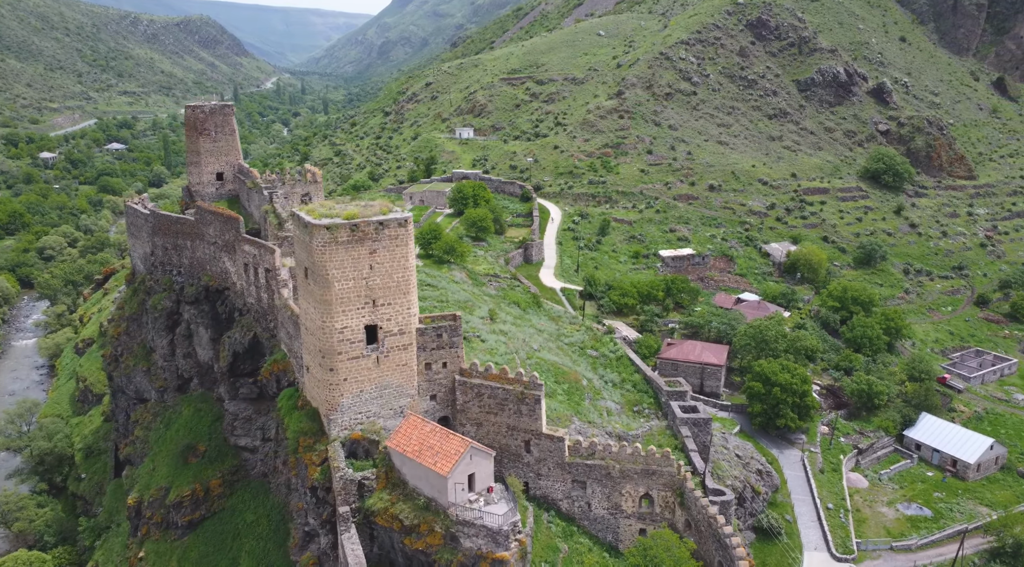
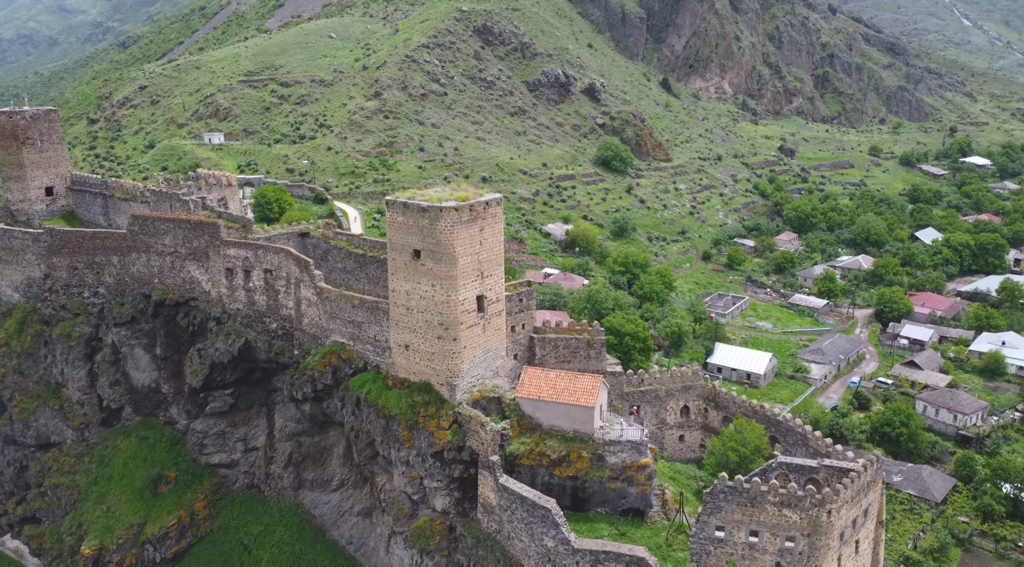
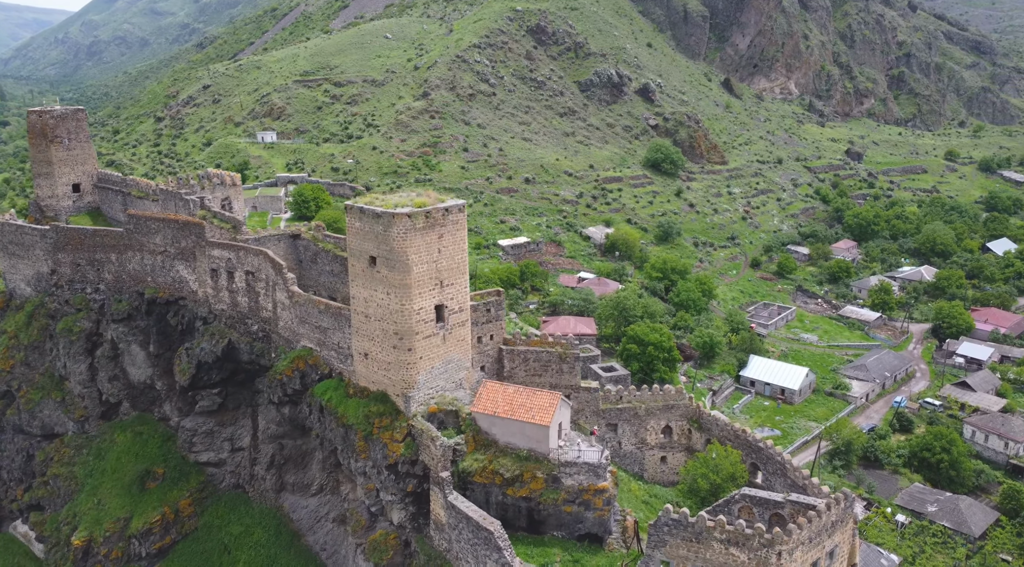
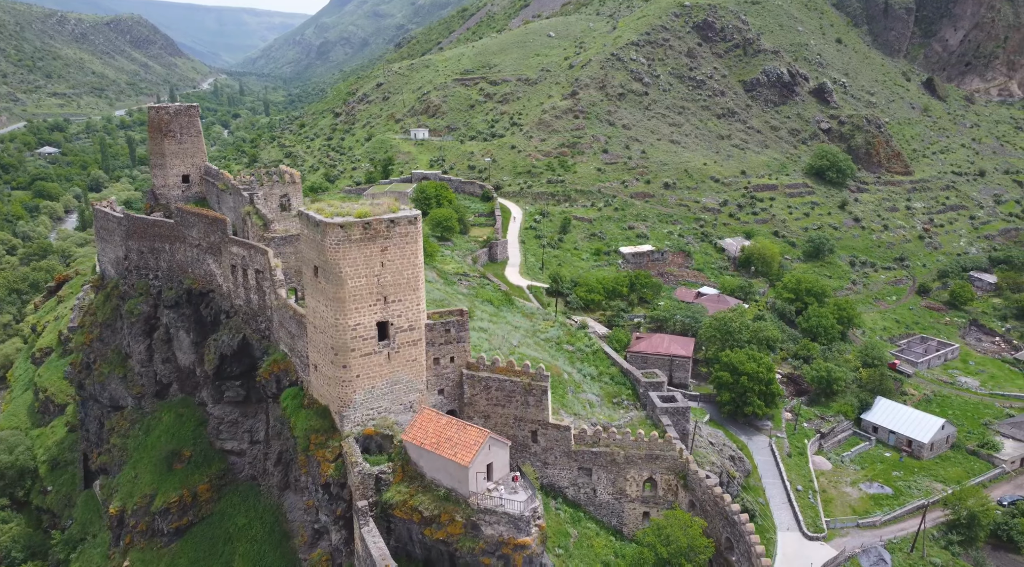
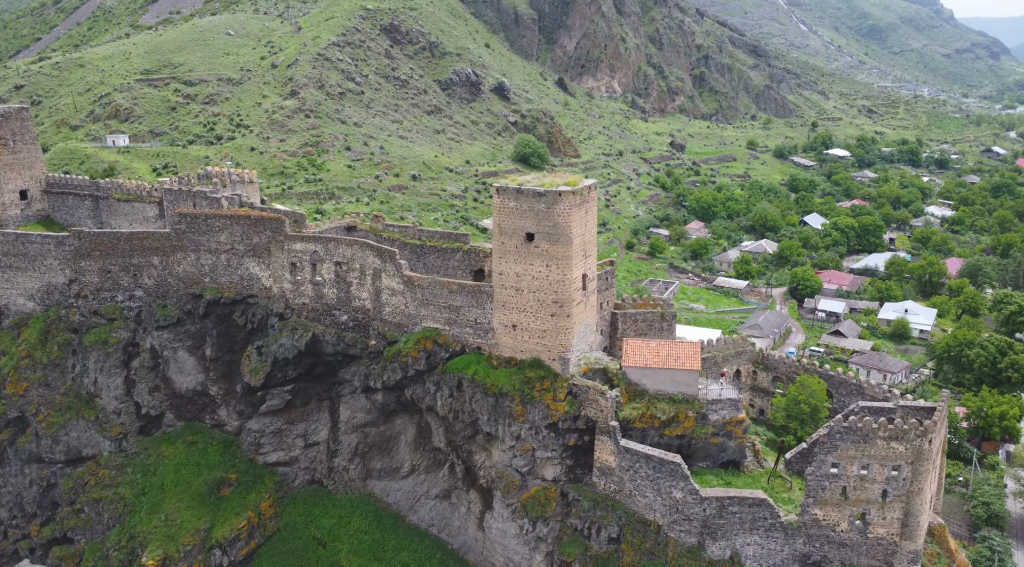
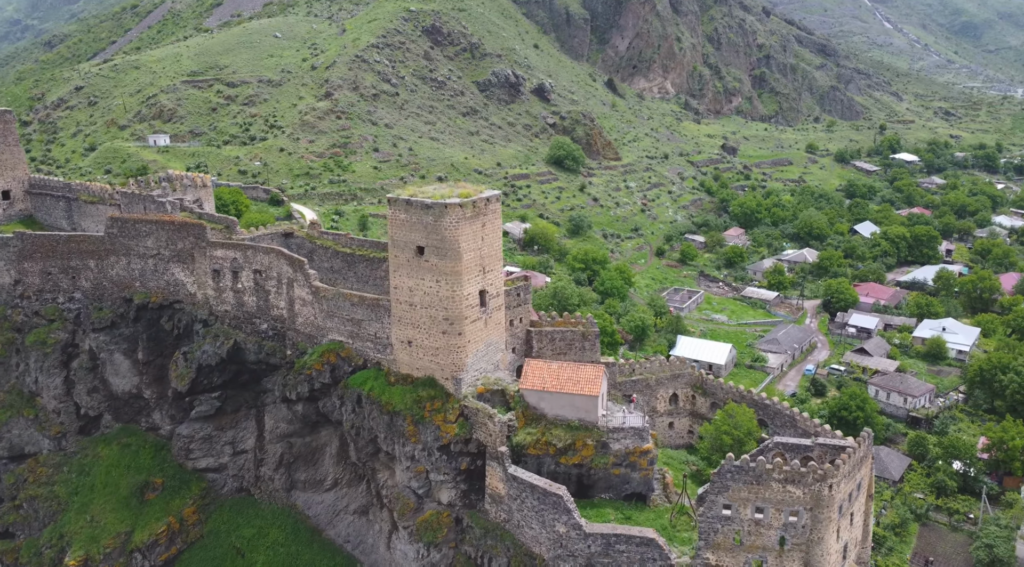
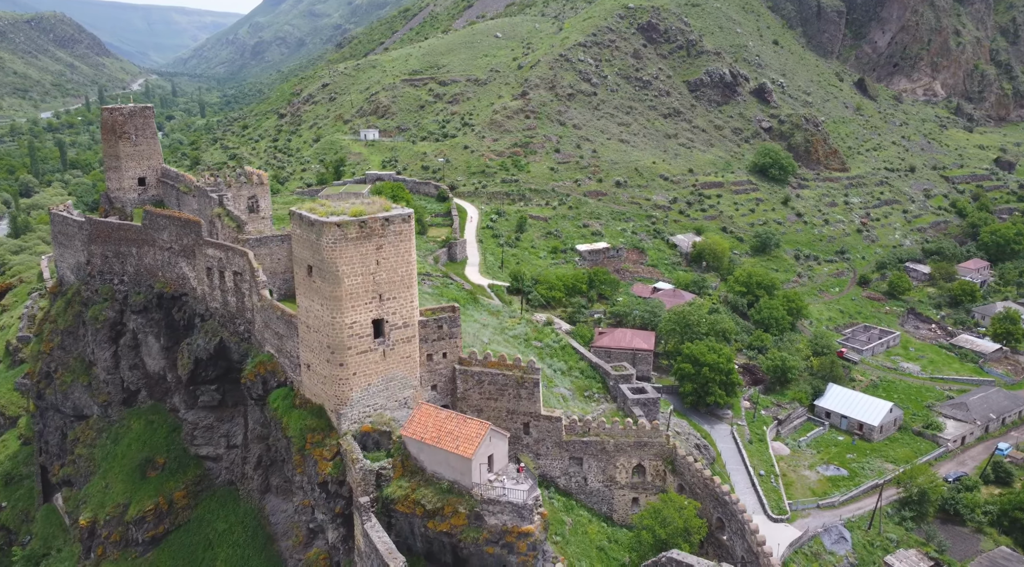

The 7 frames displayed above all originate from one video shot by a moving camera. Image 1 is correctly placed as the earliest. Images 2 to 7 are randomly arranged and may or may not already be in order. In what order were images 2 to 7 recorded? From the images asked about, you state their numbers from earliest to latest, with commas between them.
4, 7, 3, 2, 6, 5
